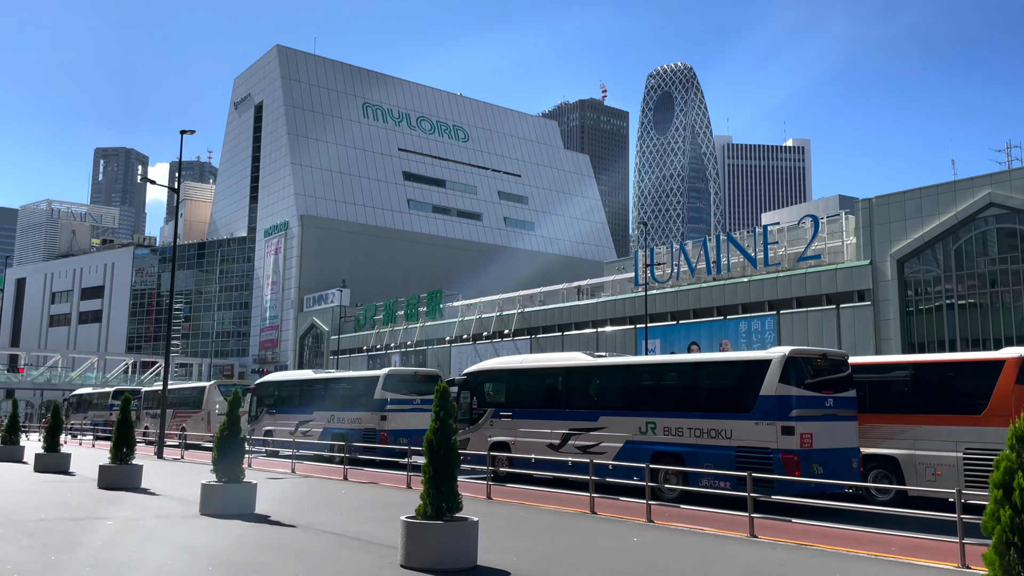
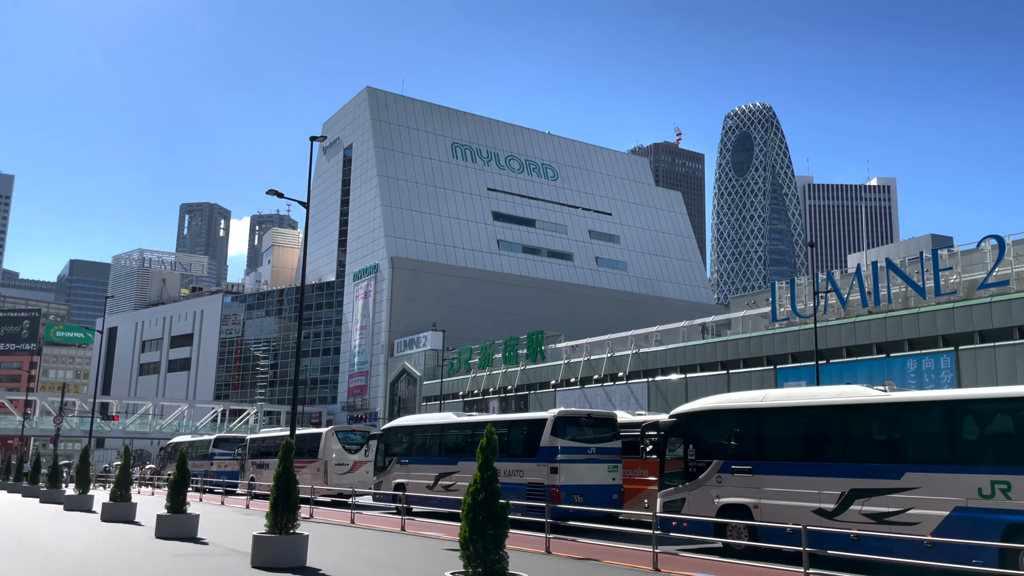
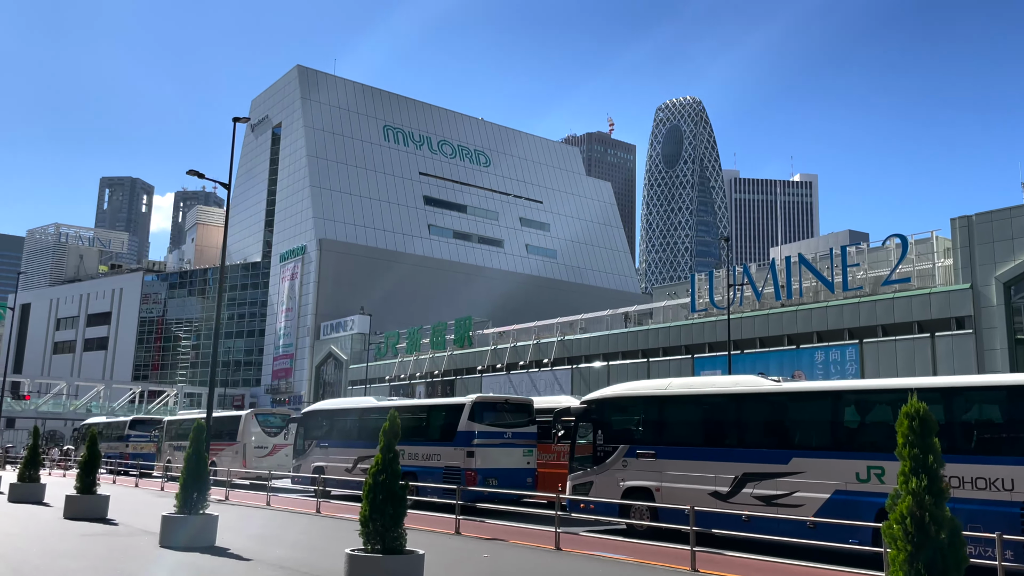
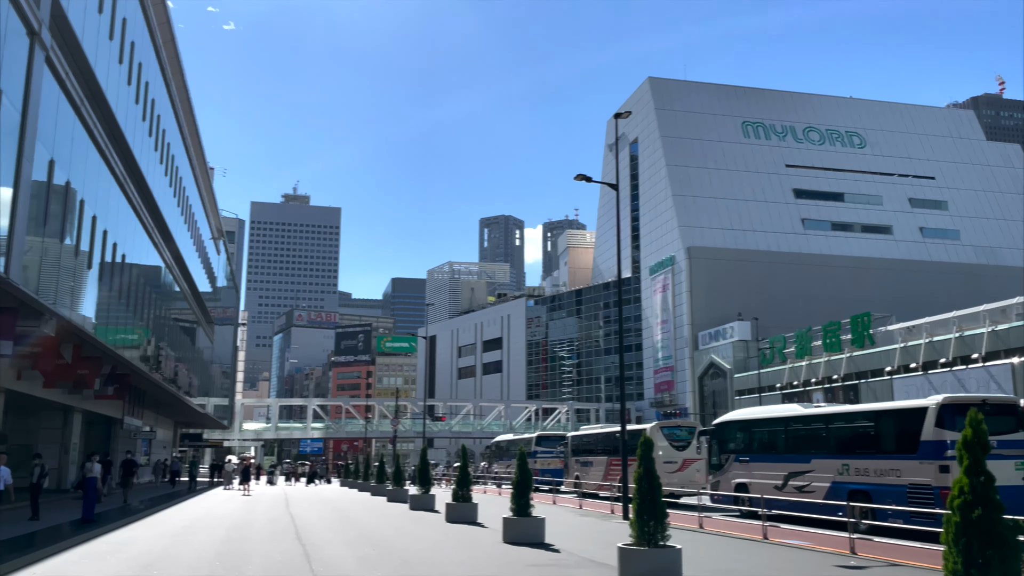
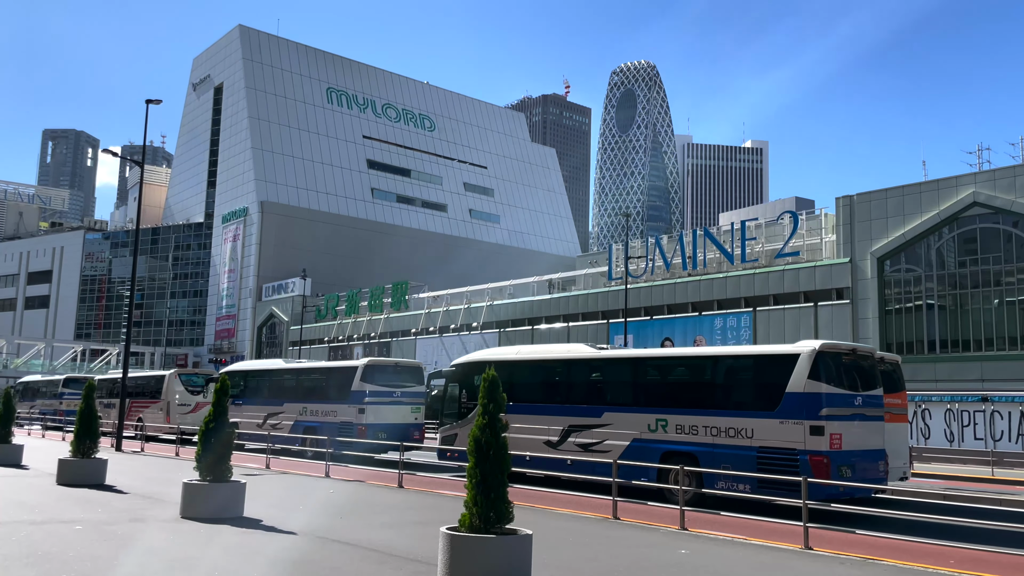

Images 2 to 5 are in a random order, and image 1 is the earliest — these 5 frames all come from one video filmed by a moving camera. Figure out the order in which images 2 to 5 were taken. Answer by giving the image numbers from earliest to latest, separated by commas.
5, 3, 2, 4
